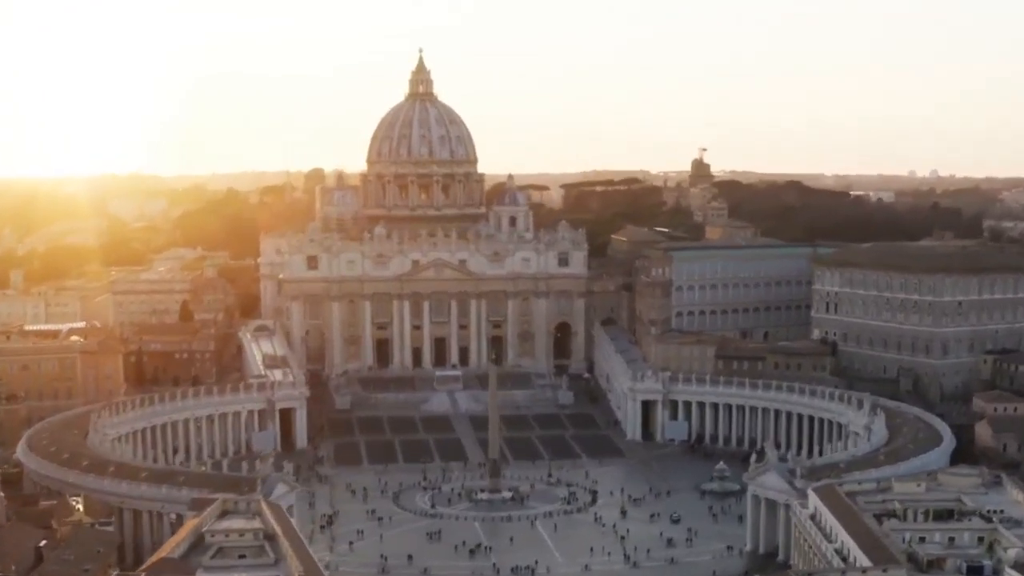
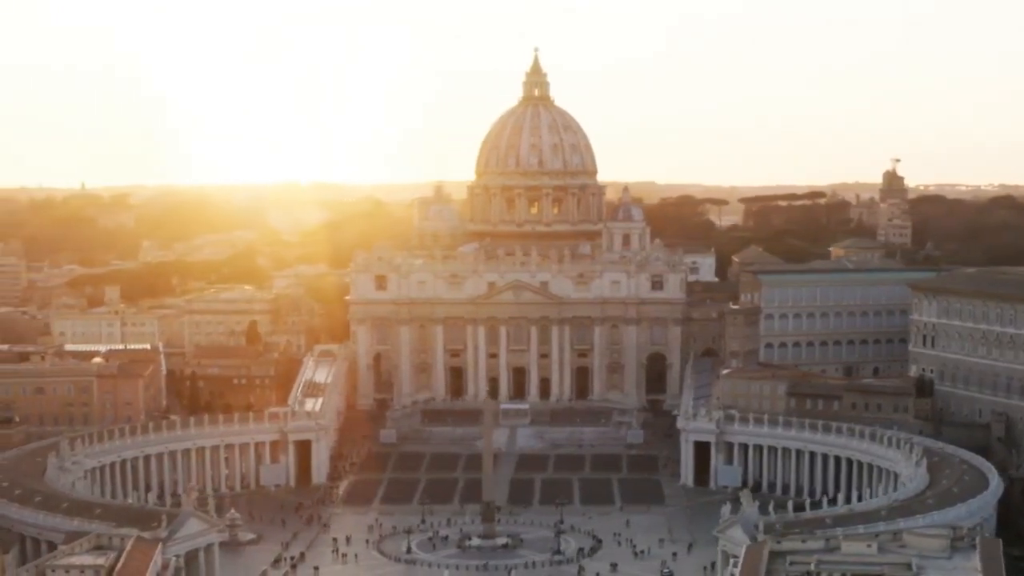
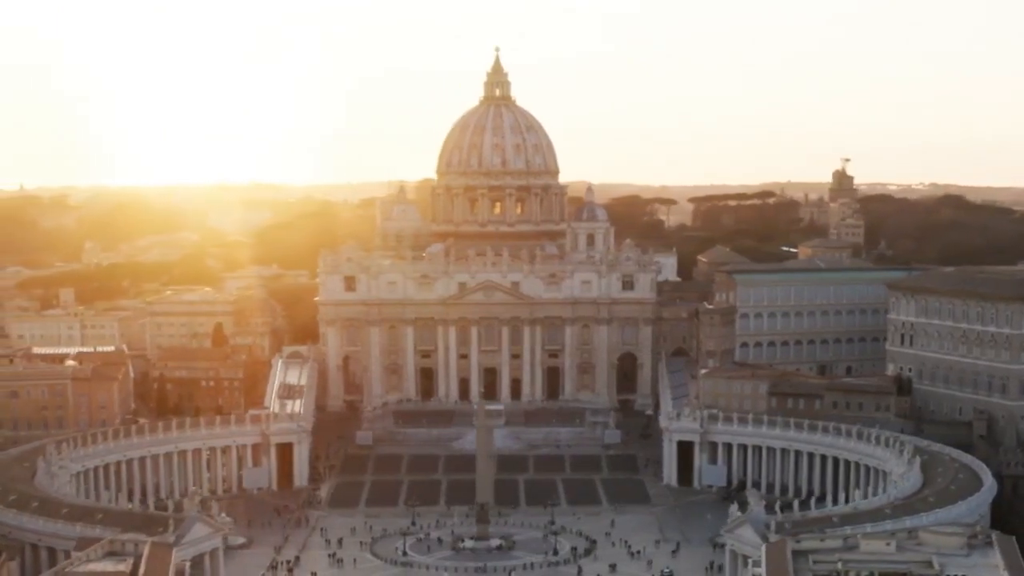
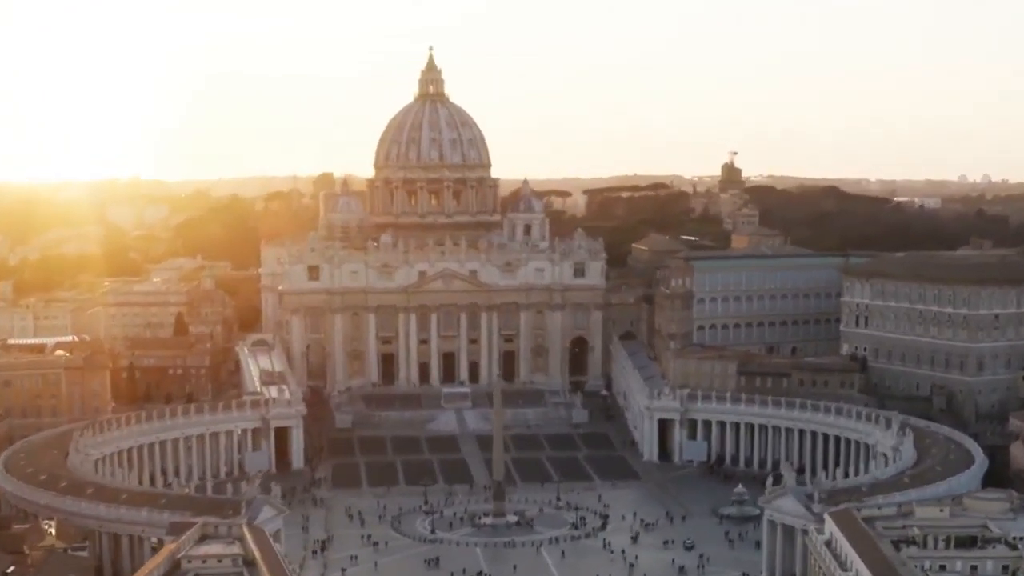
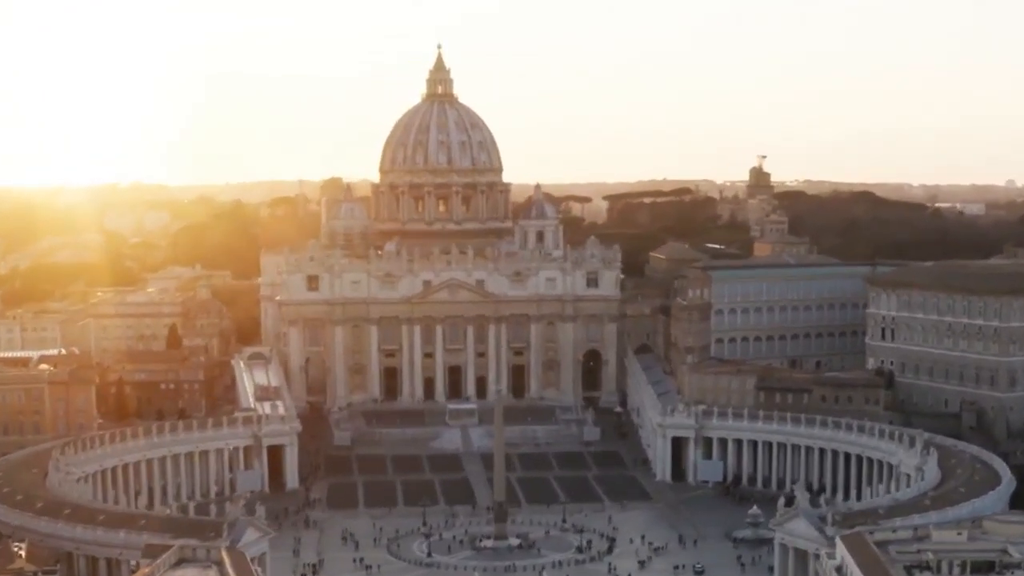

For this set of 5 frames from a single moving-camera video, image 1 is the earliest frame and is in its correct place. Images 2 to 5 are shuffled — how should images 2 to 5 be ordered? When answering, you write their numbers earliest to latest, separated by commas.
4, 5, 3, 2
